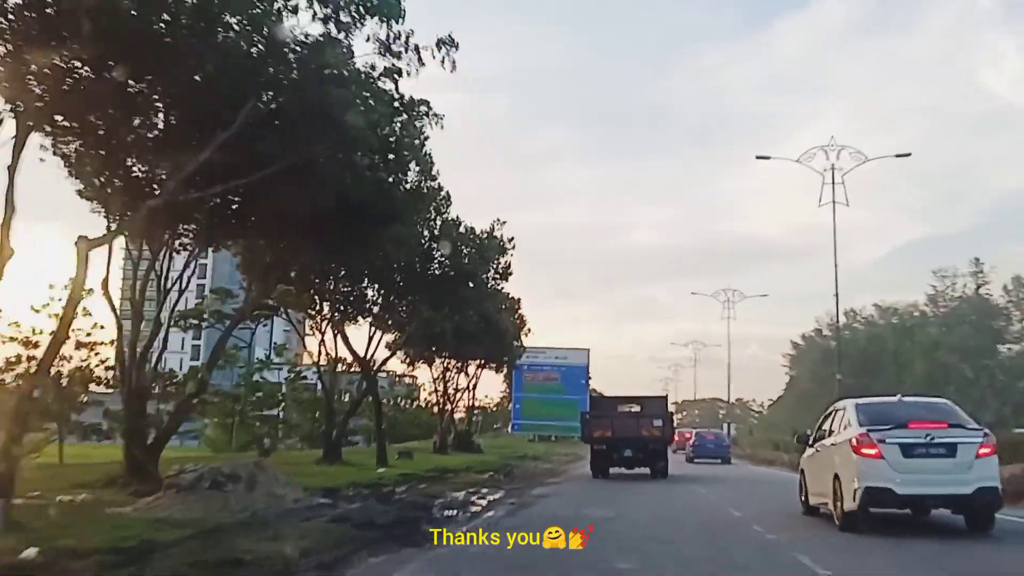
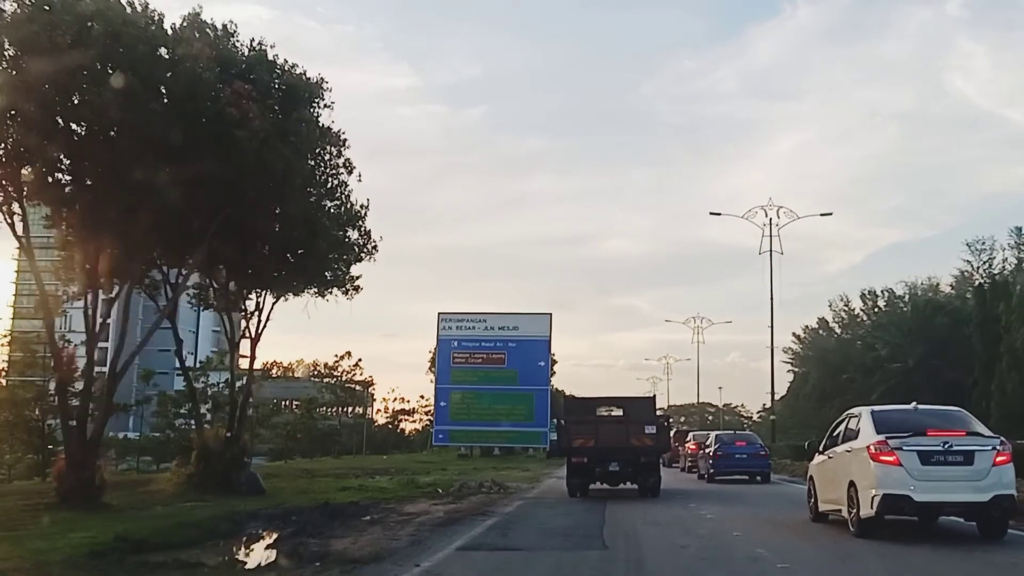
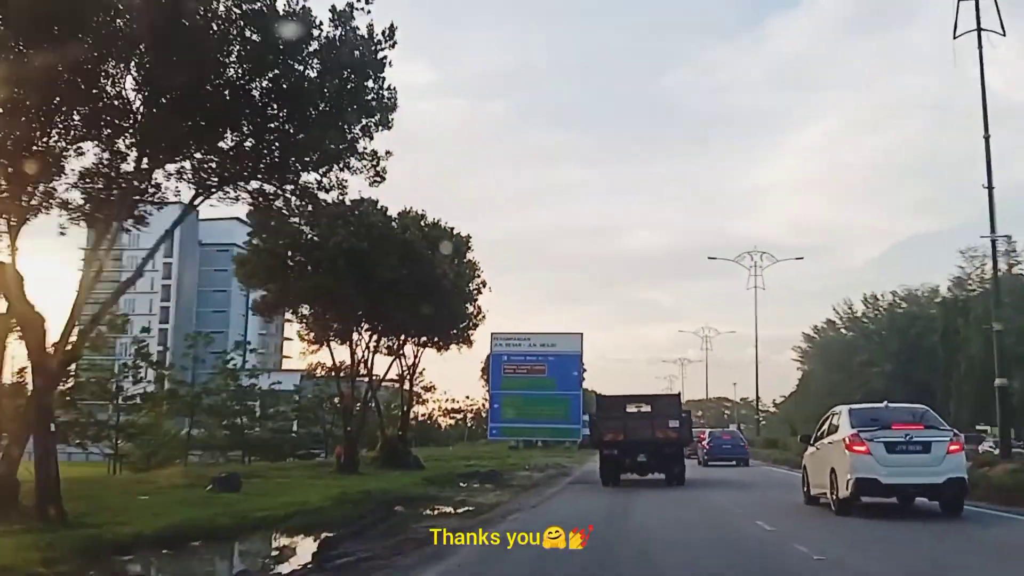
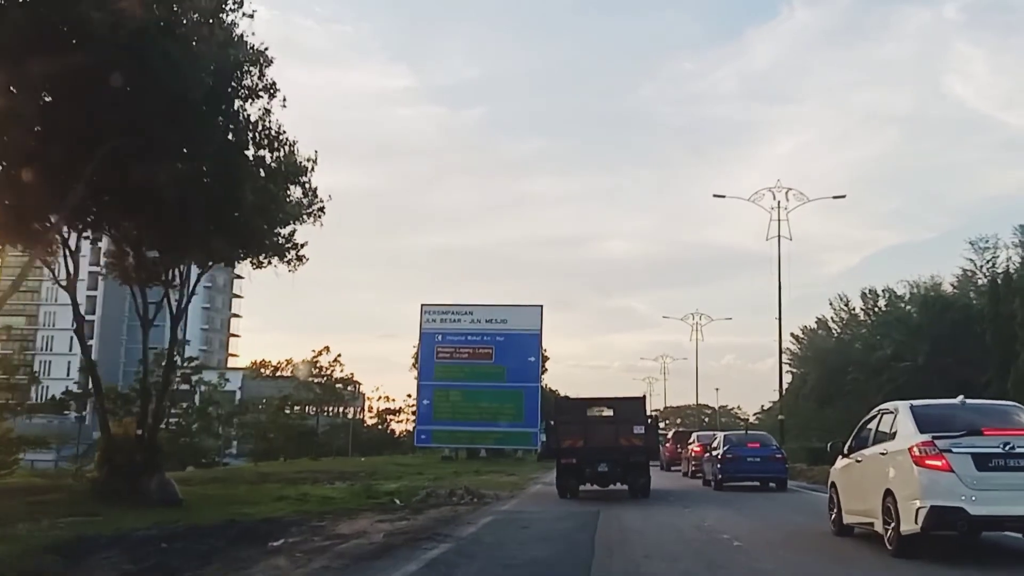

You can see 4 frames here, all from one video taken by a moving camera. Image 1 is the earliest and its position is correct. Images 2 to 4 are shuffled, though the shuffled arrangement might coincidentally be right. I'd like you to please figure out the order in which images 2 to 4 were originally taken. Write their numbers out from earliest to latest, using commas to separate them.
3, 2, 4
